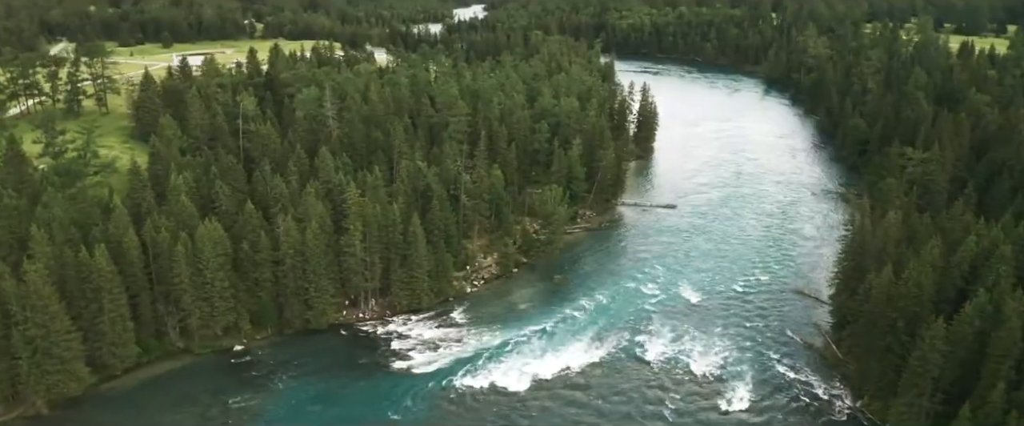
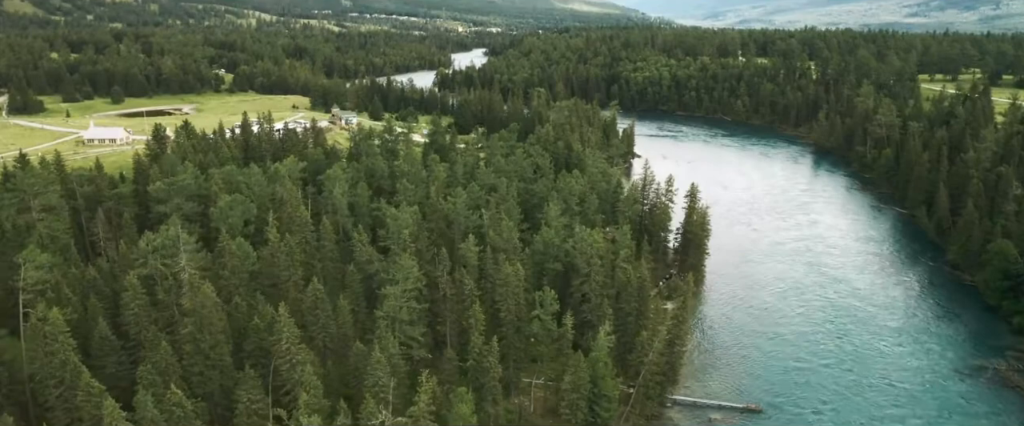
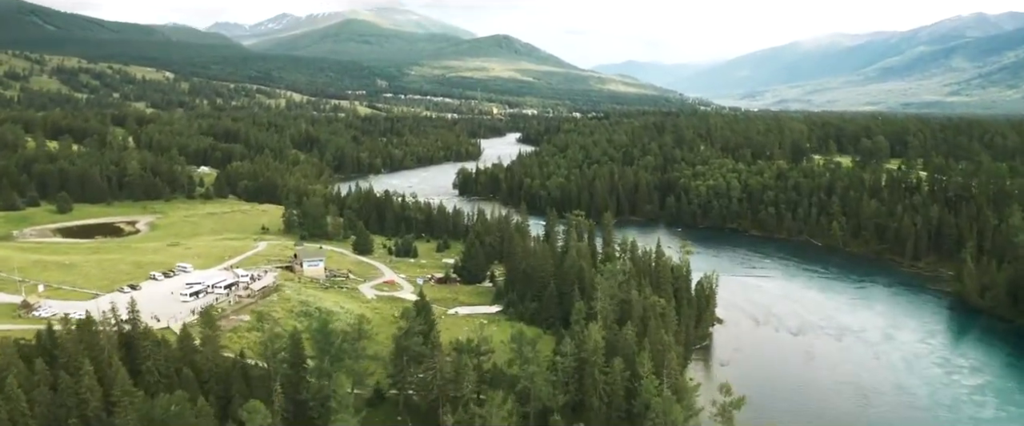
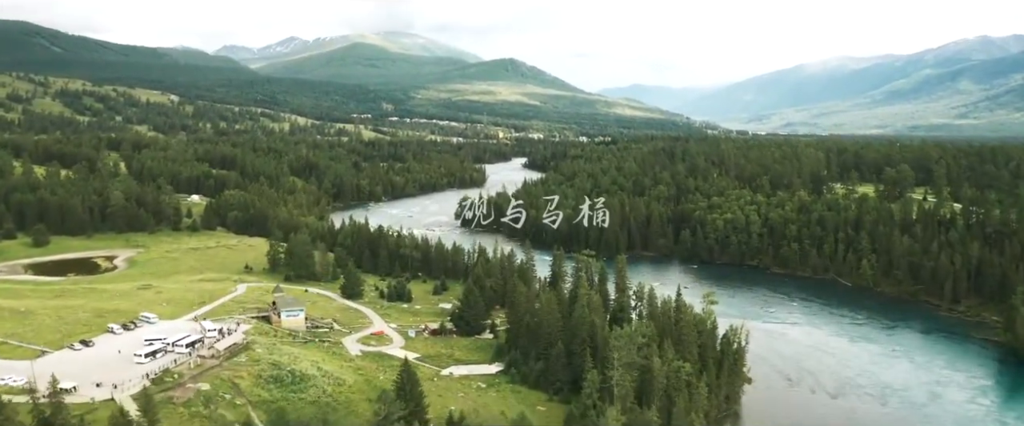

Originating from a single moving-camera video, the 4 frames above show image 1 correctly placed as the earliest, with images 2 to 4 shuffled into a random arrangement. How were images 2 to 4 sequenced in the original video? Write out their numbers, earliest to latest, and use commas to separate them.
2, 3, 4
